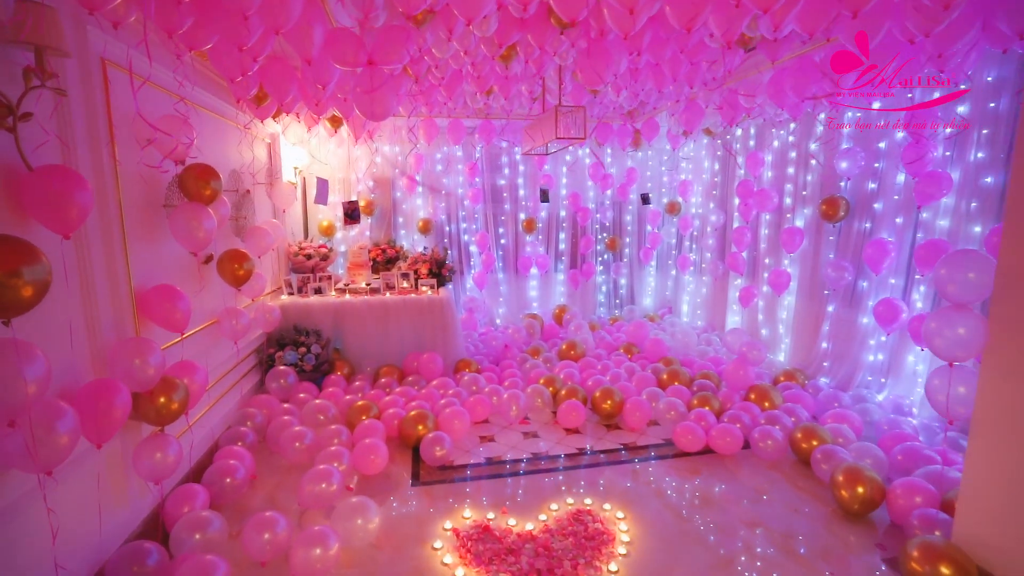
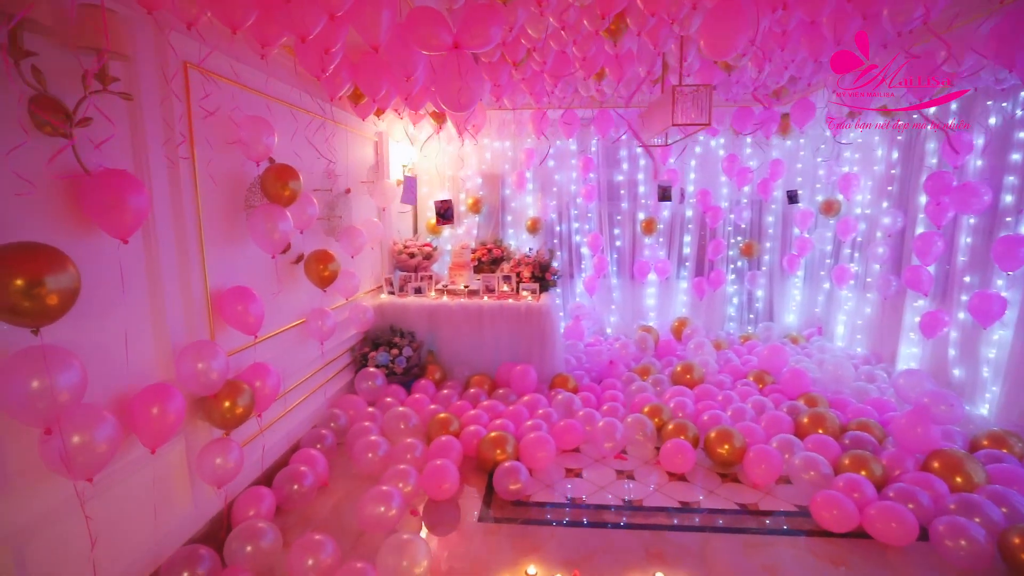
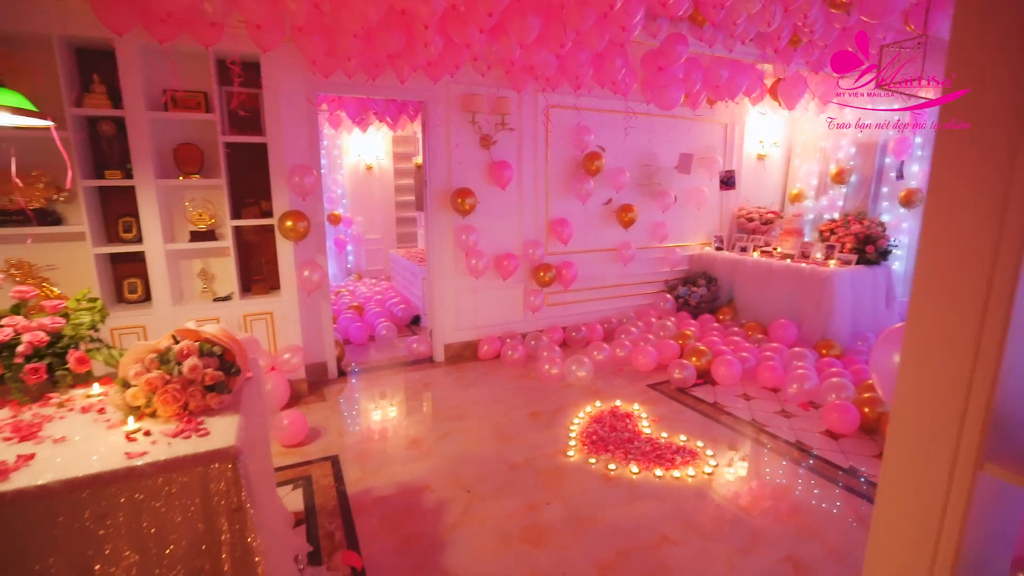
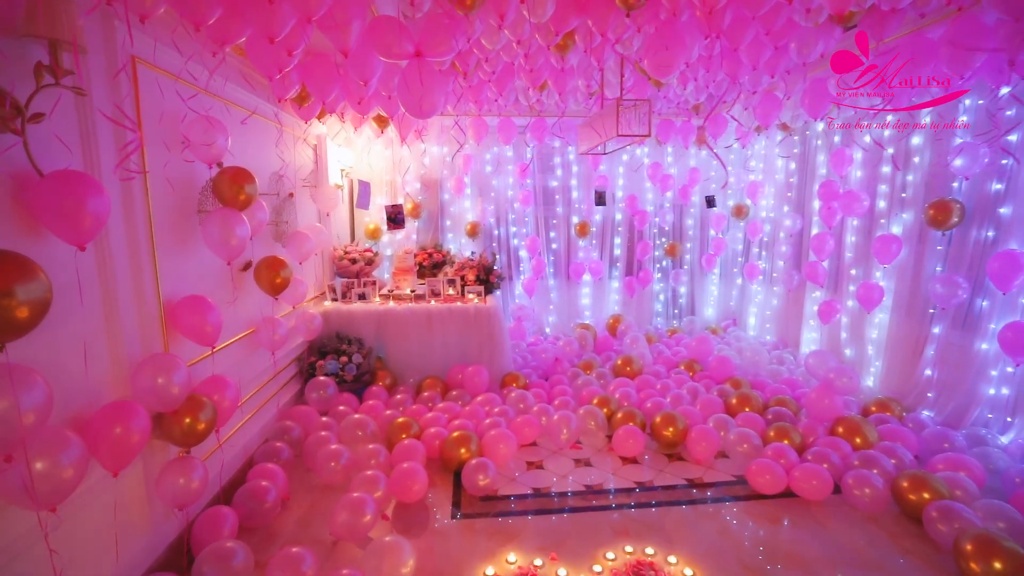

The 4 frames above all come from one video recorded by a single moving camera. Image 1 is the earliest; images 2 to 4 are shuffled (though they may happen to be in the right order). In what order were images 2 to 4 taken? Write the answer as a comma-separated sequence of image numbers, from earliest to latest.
4, 2, 3
